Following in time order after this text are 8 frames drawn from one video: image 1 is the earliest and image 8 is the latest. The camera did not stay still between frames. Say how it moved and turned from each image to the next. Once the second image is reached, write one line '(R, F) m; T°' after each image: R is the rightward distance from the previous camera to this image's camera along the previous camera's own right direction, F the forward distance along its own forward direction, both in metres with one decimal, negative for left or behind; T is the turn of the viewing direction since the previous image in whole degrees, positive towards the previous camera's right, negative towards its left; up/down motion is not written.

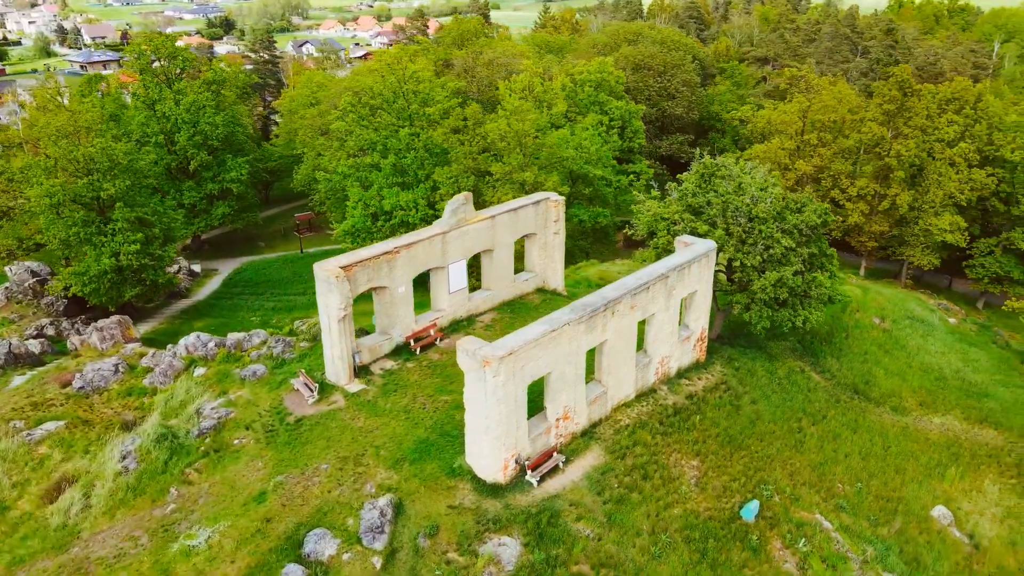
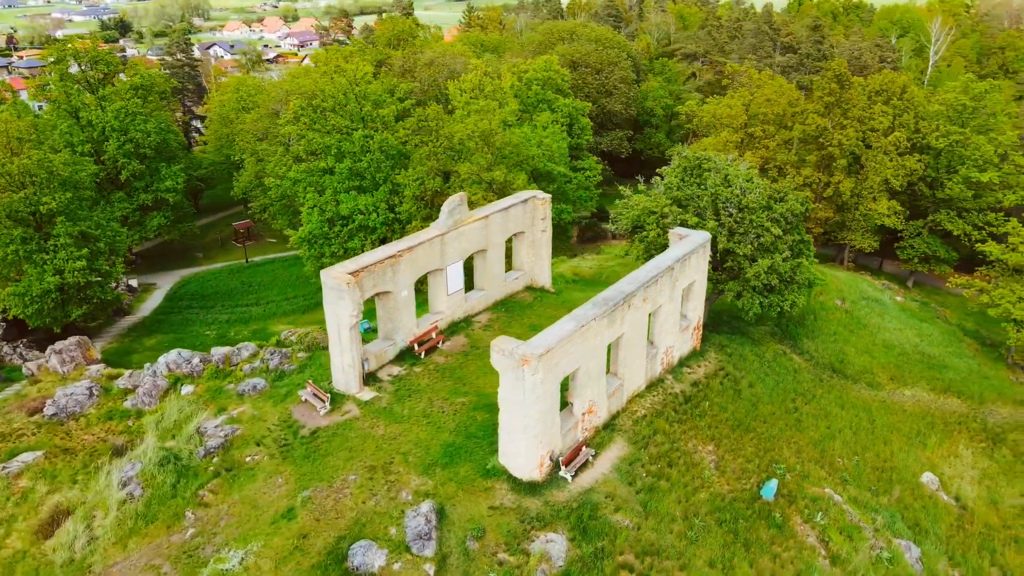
(-2.2, +0.1) m; +6°
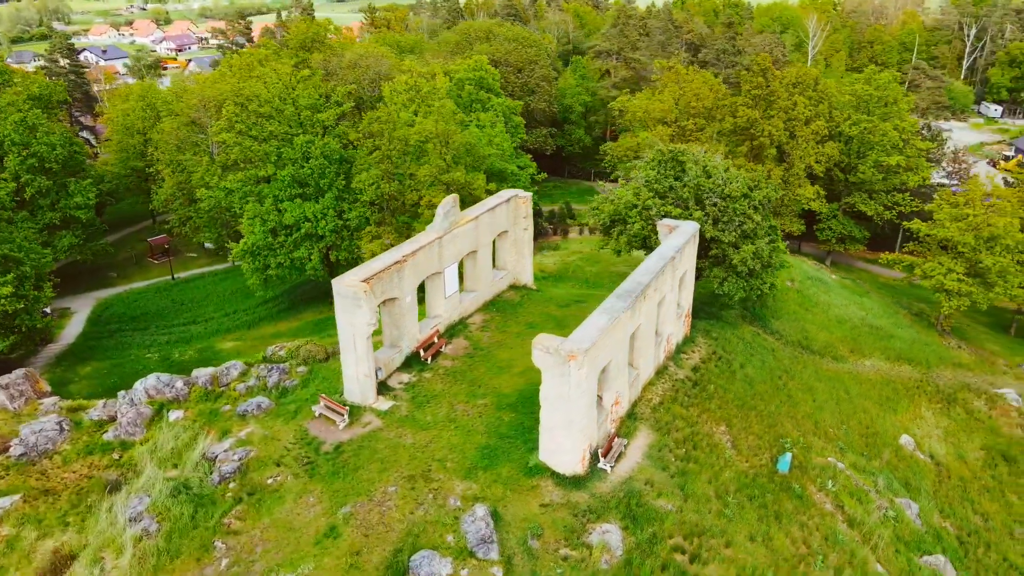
(-2.8, +0.1) m; +8°
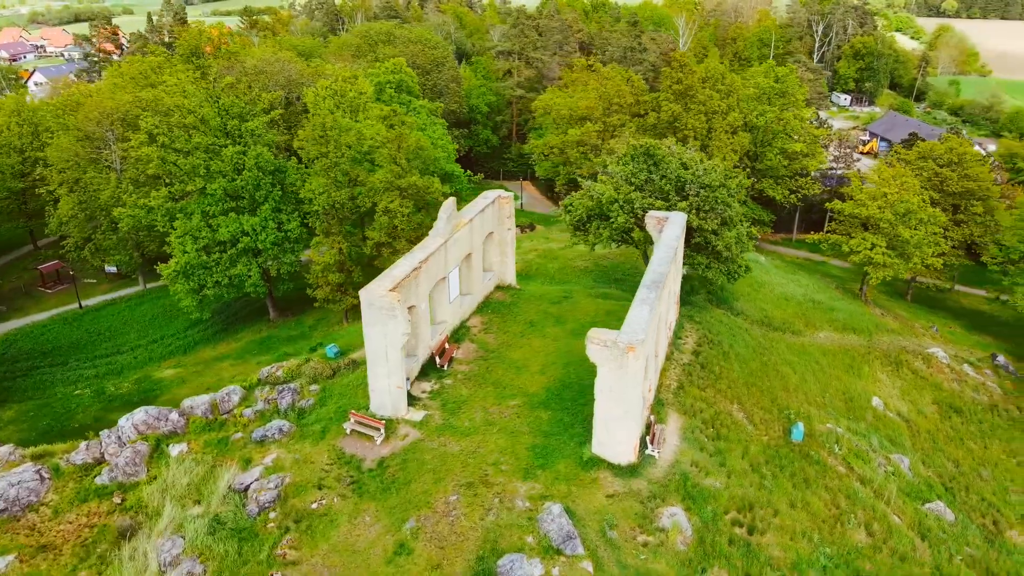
(-3.5, +0.2) m; +9°
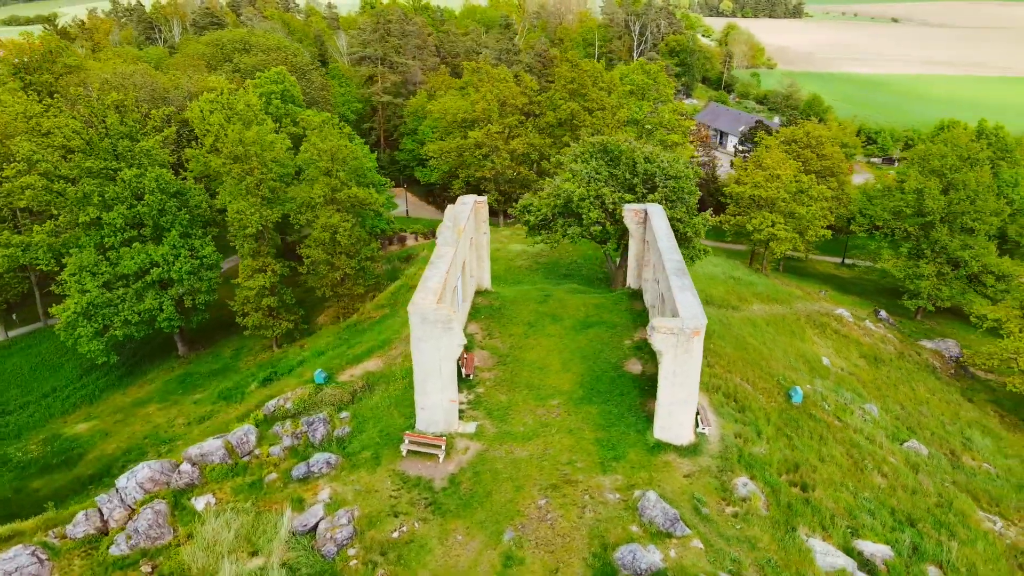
(-4.8, +0.5) m; +13°
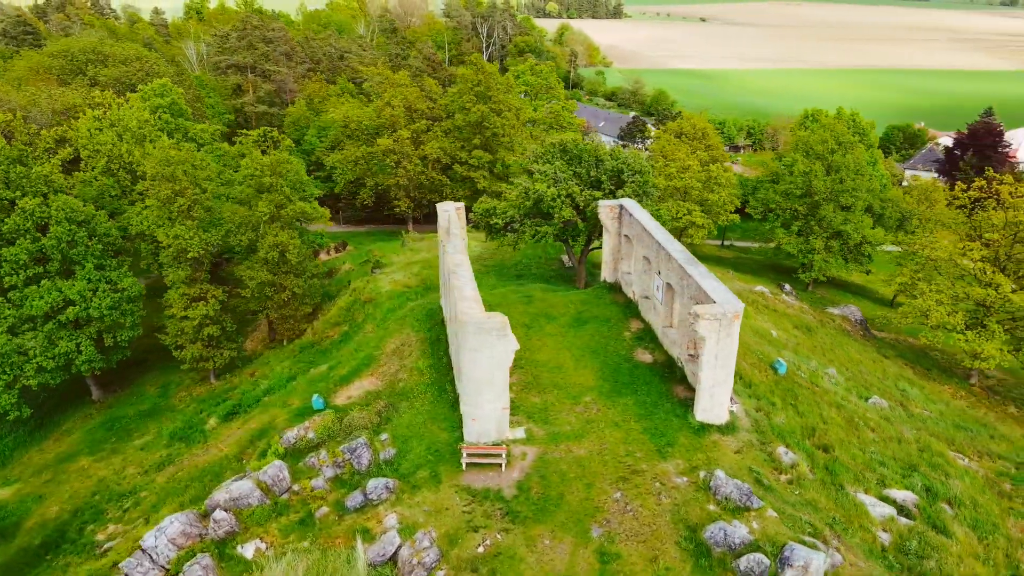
(-4.3, +0.4) m; +12°
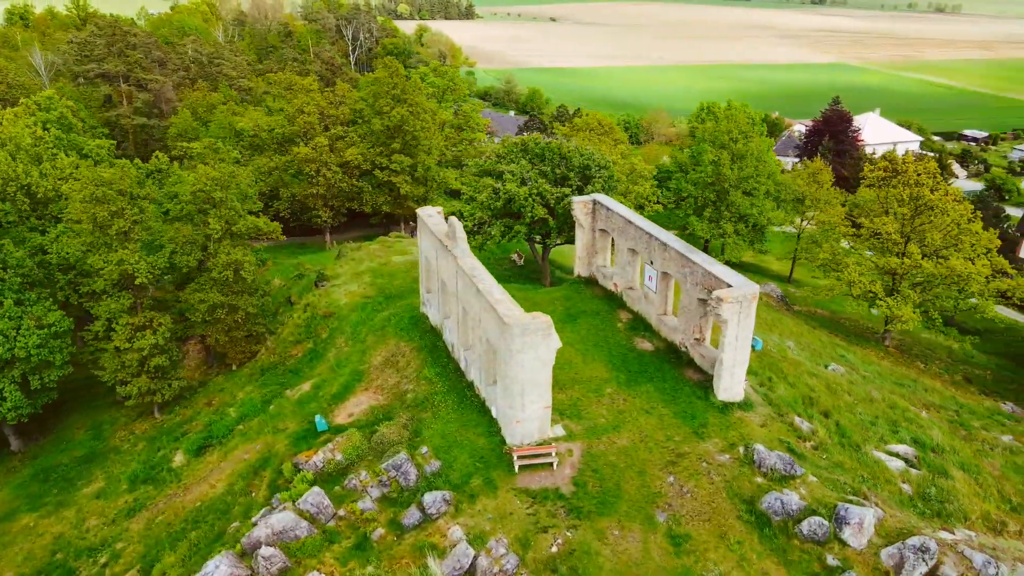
(-3.7, +0.3) m; +10°
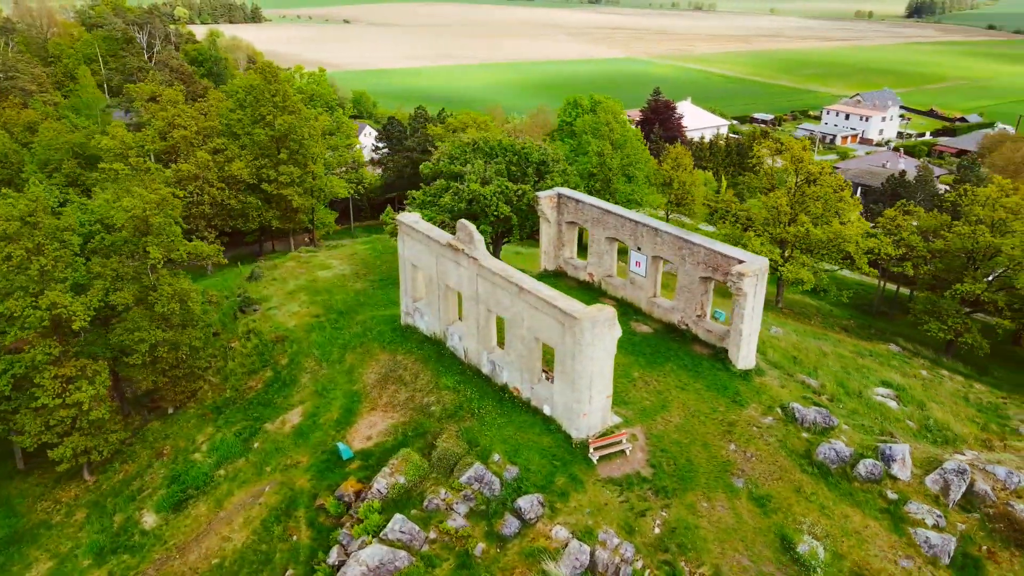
(-5.2, +0.7) m; +14°
